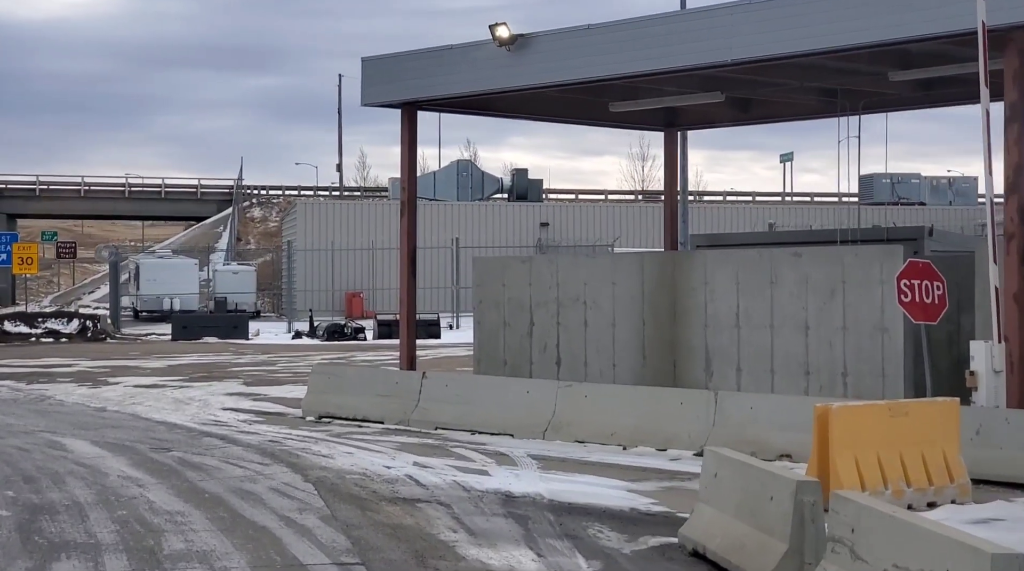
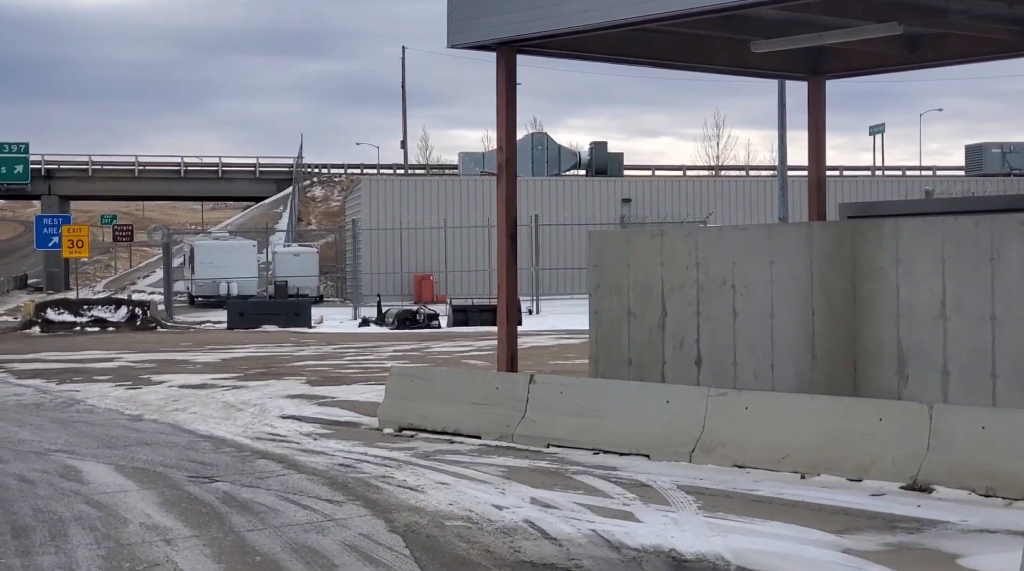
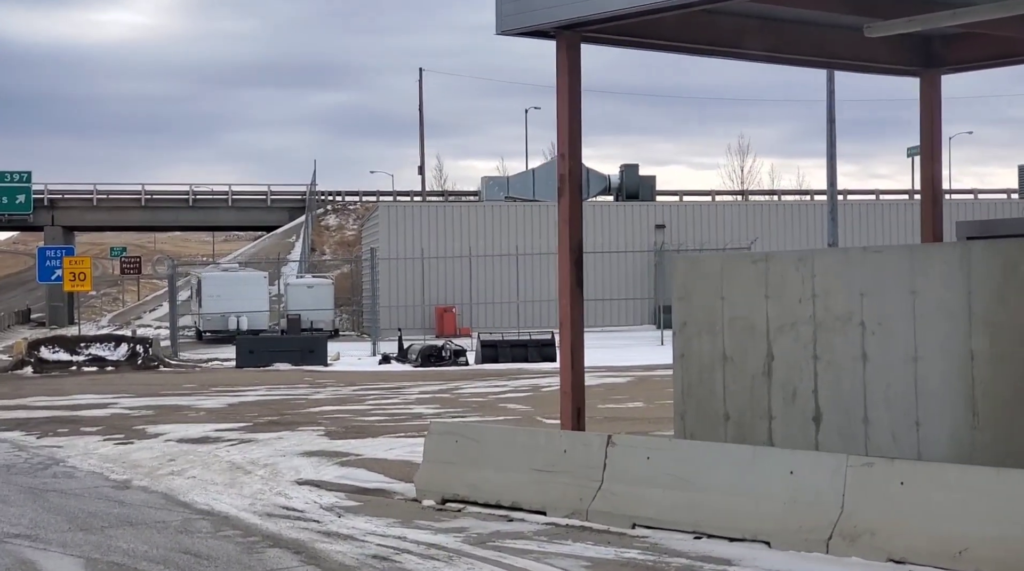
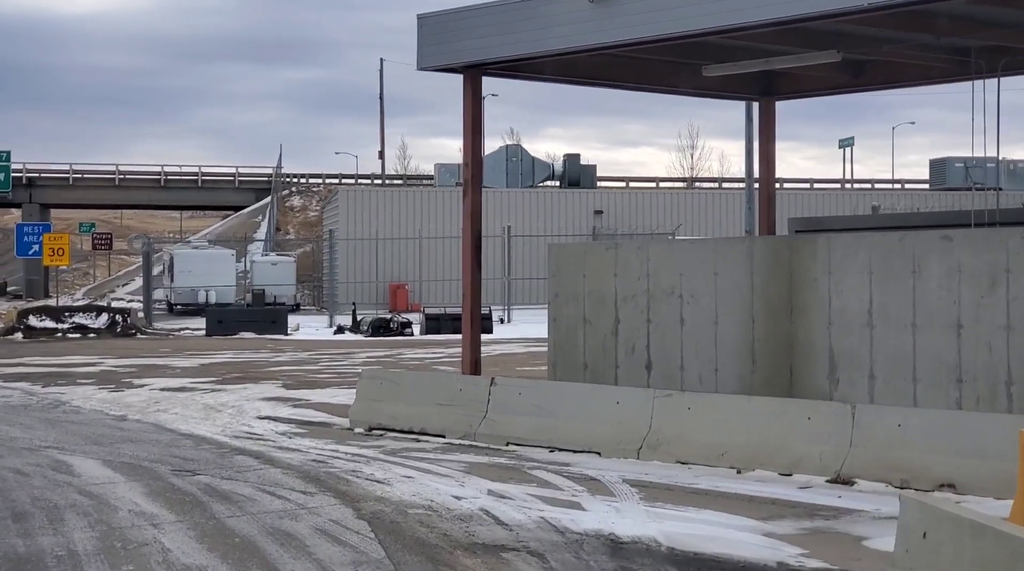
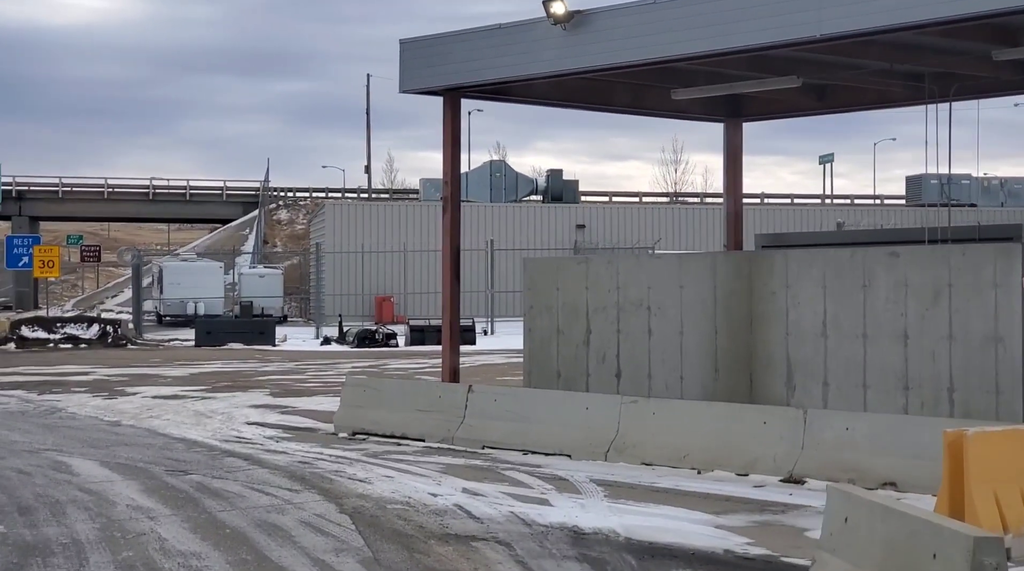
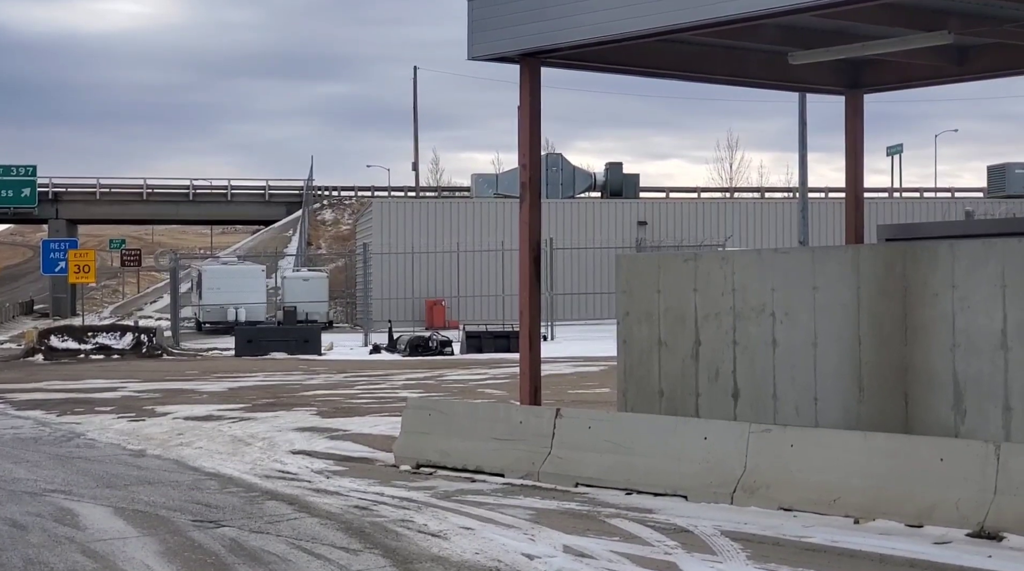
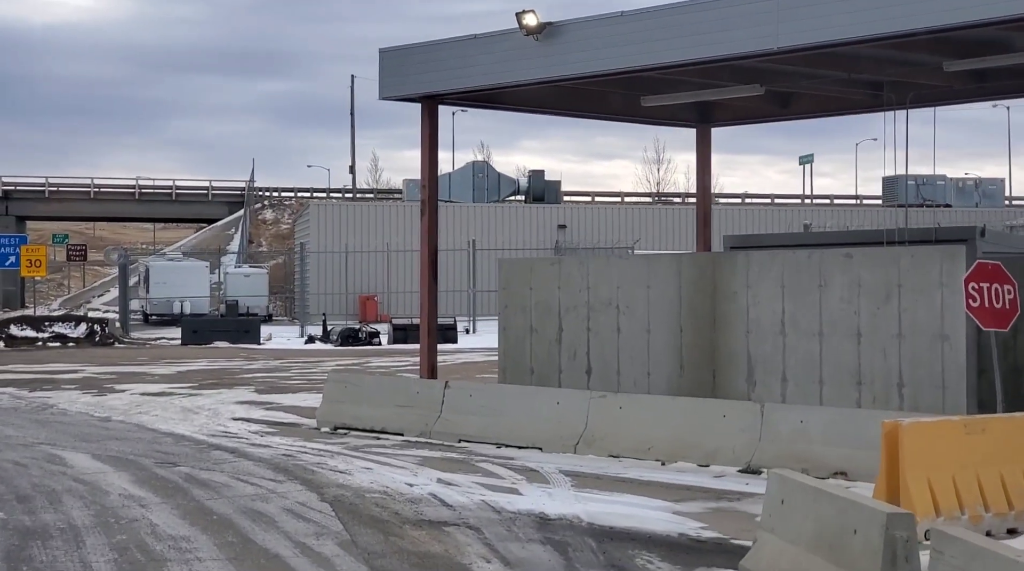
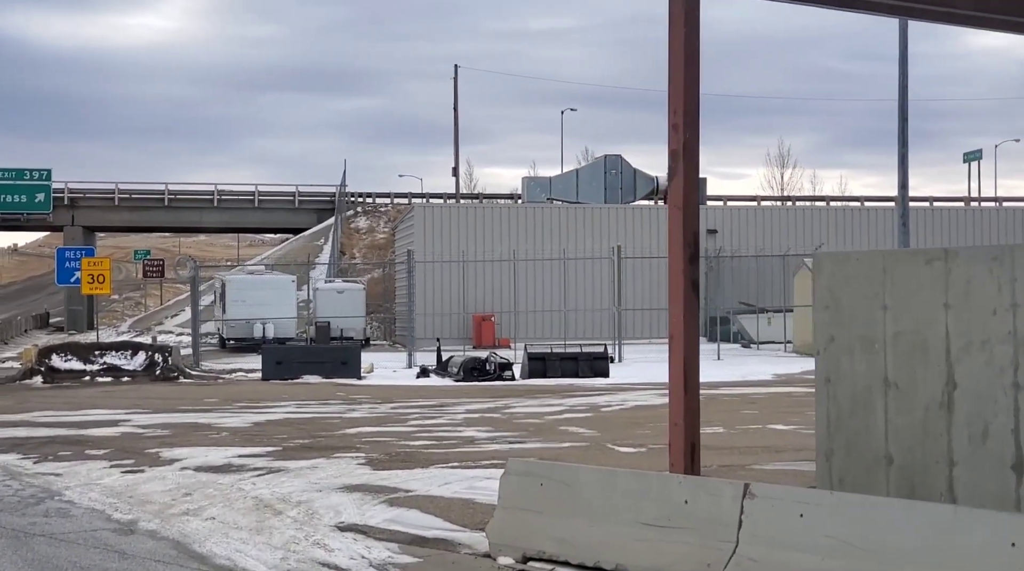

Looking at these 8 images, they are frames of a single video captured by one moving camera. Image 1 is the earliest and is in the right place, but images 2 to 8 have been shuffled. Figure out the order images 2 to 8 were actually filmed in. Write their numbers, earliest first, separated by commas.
7, 5, 4, 2, 6, 3, 8
